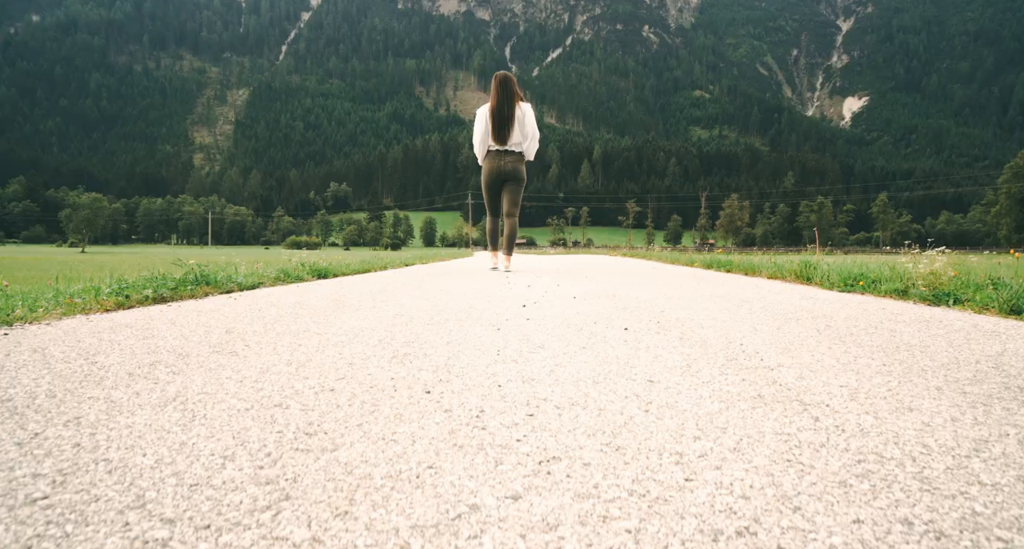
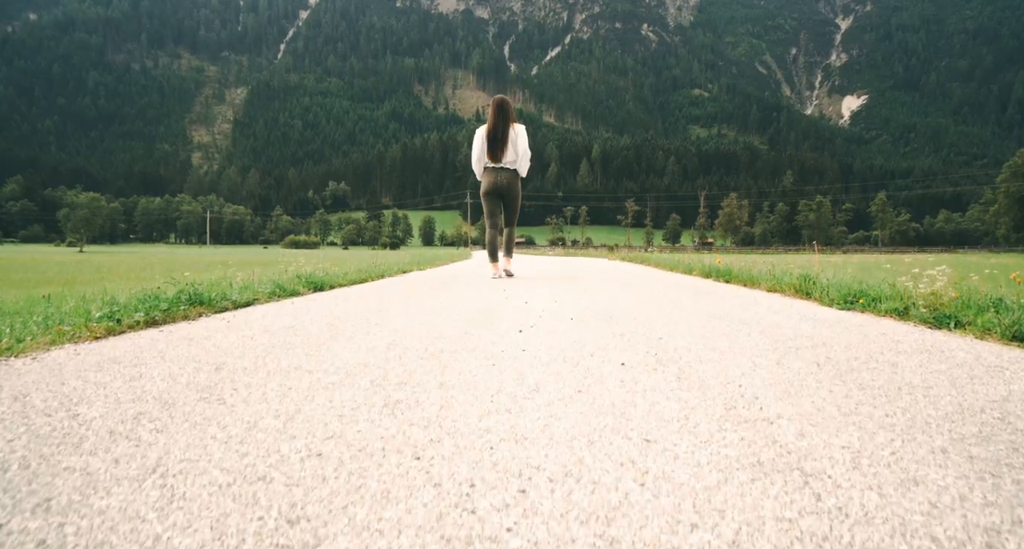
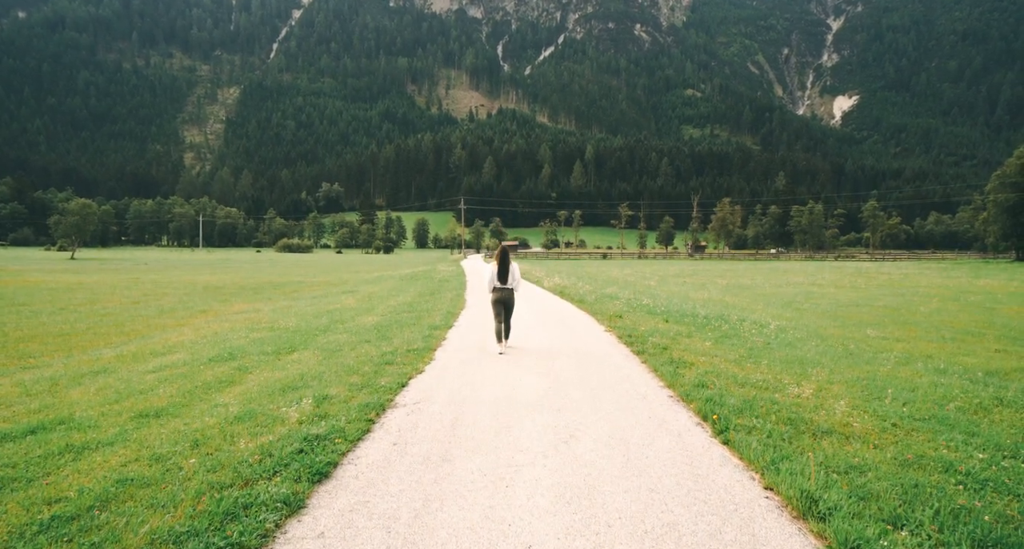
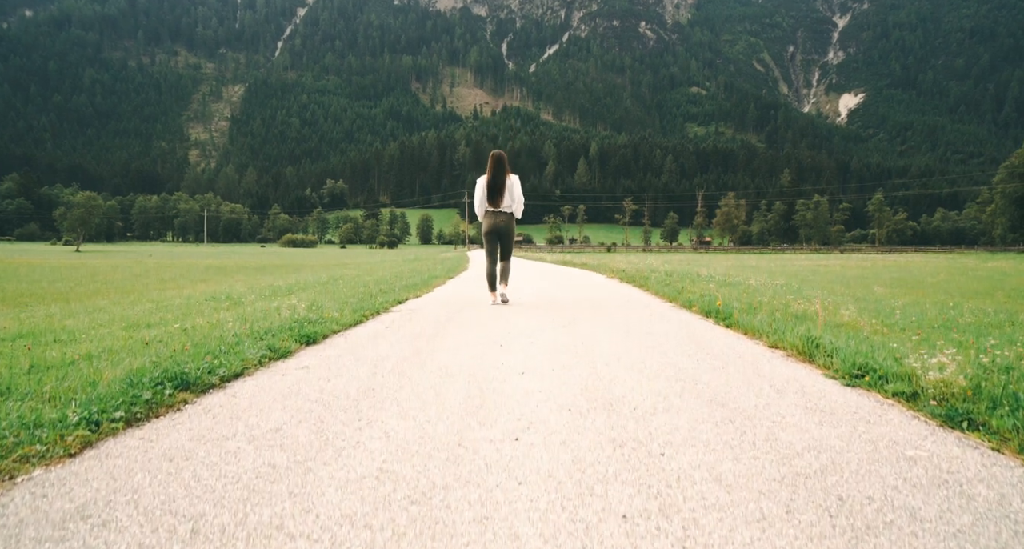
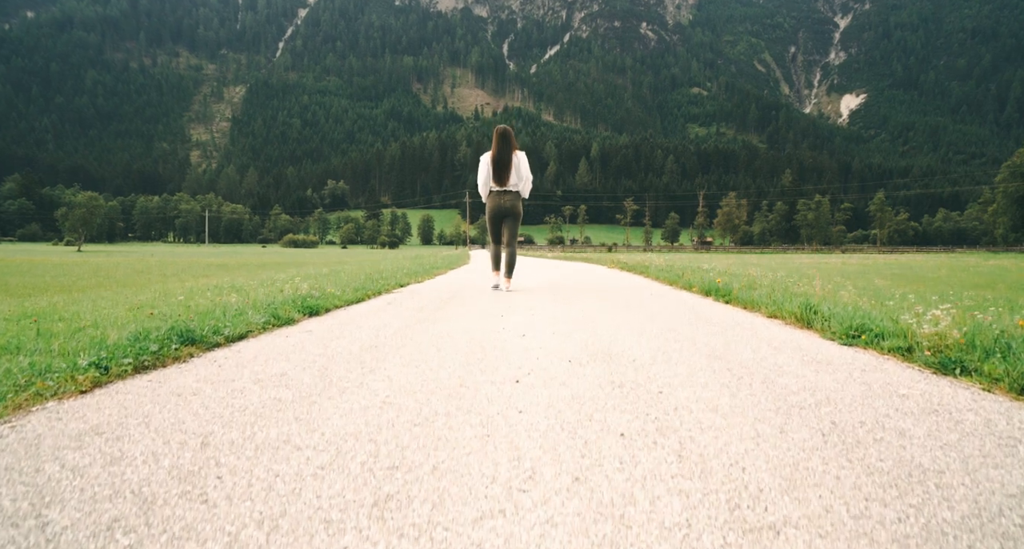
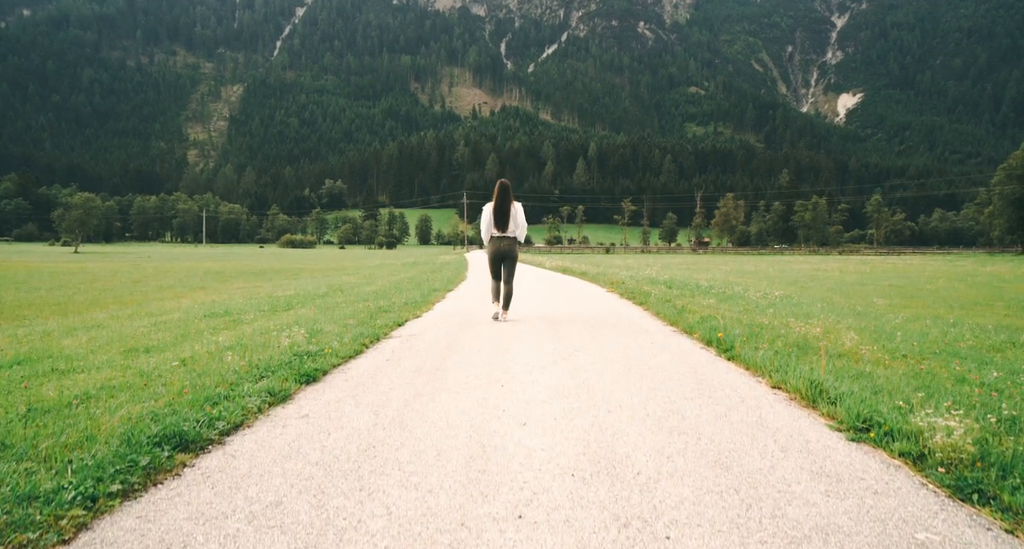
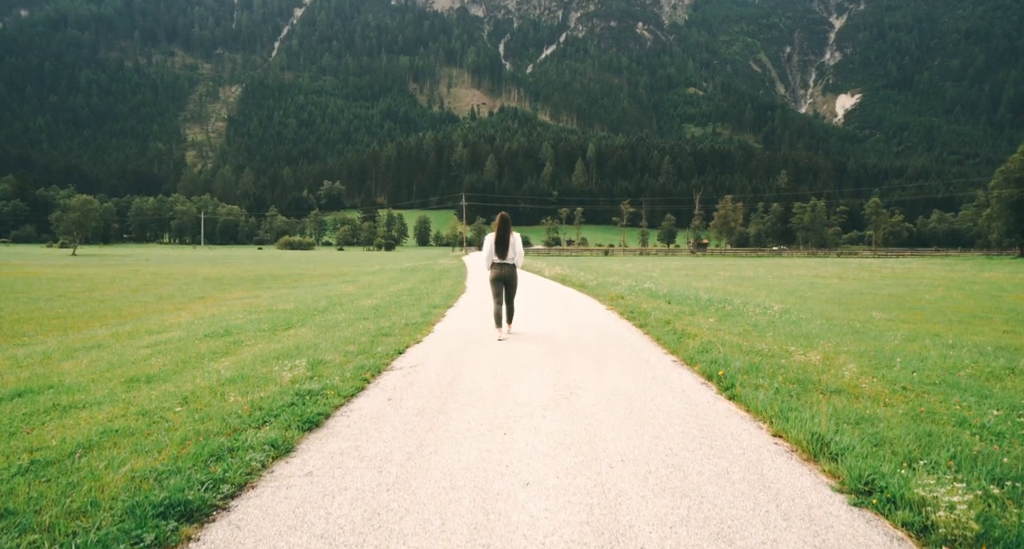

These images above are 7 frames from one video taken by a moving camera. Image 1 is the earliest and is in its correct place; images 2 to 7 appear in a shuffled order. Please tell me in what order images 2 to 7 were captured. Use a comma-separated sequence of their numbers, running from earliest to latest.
2, 5, 4, 6, 7, 3
